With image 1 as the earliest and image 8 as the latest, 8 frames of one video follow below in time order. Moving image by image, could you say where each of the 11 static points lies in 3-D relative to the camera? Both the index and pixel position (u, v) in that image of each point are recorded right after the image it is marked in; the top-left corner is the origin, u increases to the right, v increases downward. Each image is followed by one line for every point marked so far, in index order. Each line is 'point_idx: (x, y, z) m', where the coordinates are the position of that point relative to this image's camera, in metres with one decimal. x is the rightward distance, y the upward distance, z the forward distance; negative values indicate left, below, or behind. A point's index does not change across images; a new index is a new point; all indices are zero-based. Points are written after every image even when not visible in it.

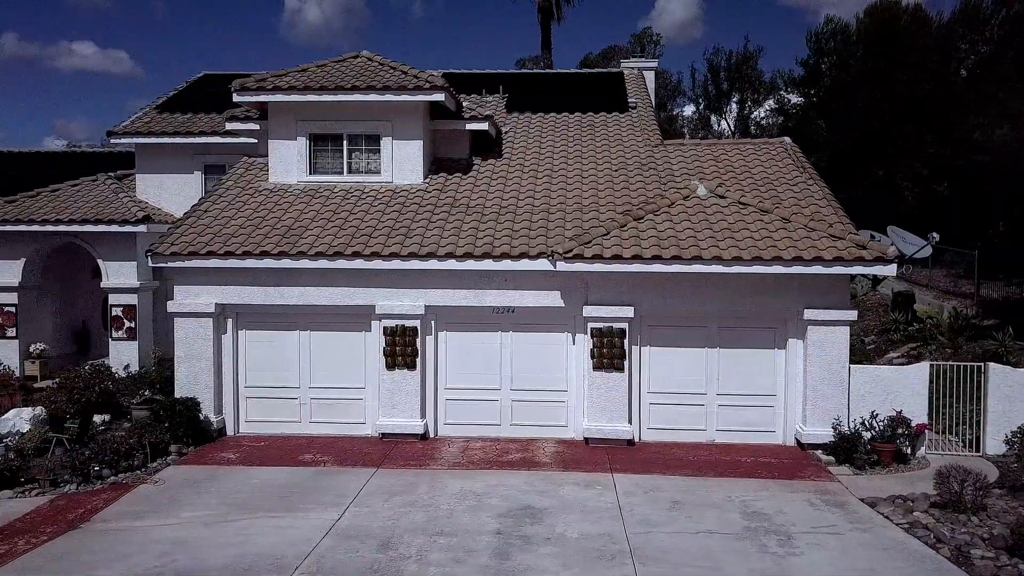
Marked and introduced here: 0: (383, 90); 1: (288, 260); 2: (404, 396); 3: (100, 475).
0: (-2.3, +3.5, +14.6) m
1: (-3.5, +0.4, +12.7) m
2: (-1.7, -1.7, +13.0) m
3: (-5.5, -2.5, +11.0) m
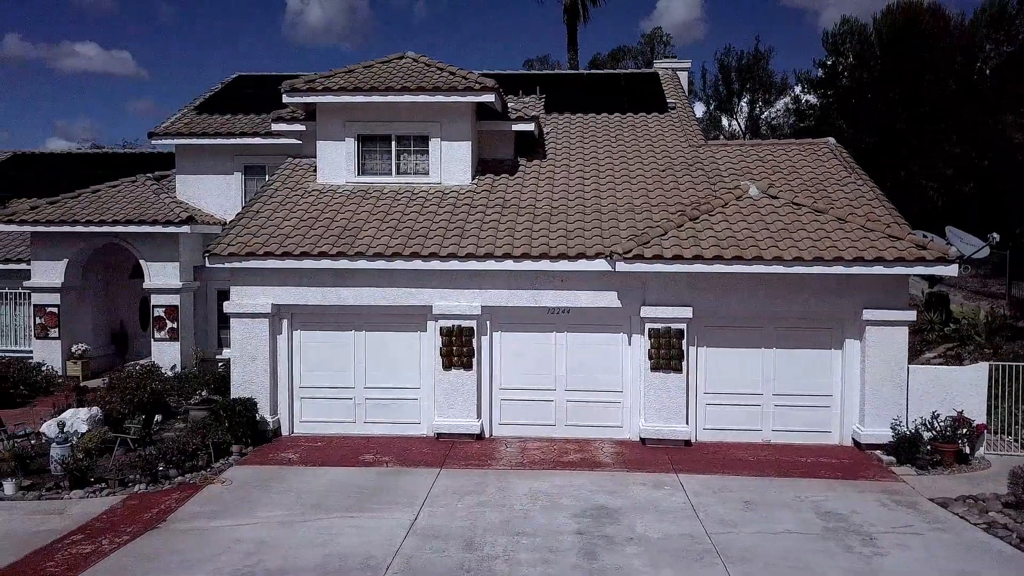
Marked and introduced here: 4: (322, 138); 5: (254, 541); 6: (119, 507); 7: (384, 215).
0: (-1.4, +3.5, +14.6) m
1: (-2.6, +0.4, +12.8) m
2: (-0.8, -1.7, +13.0) m
3: (-4.6, -2.5, +11.1) m
4: (-3.5, +2.8, +15.4) m
5: (-2.7, -2.7, +8.7) m
6: (-4.8, -2.7, +10.0) m
7: (-2.2, +1.3, +14.2) m
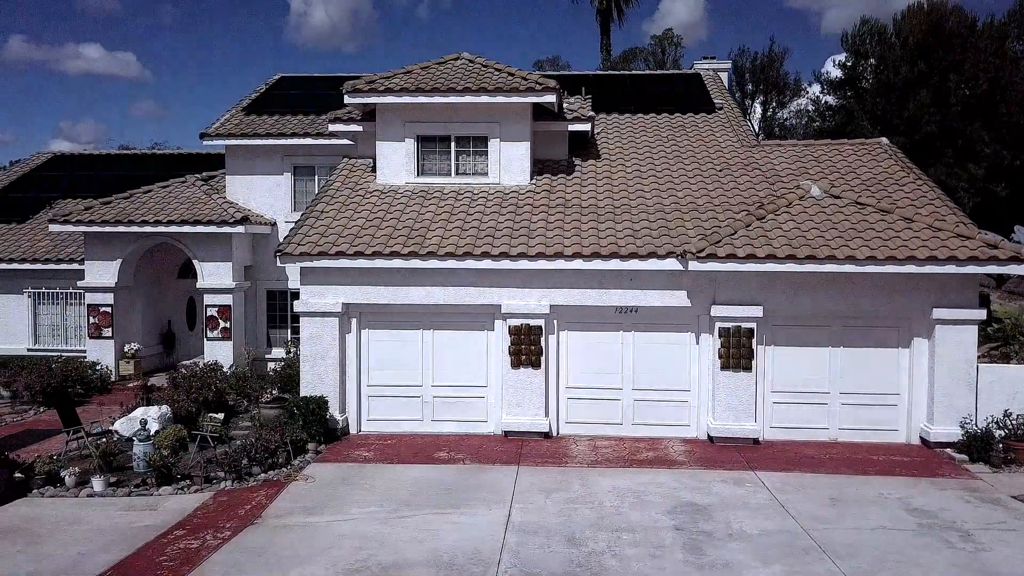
0: (-0.3, +3.5, +14.7) m
1: (-1.5, +0.4, +12.9) m
2: (+0.3, -1.7, +13.1) m
3: (-3.5, -2.5, +11.2) m
4: (-2.4, +2.8, +15.5) m
5: (-1.7, -2.7, +8.8) m
6: (-3.7, -2.6, +10.1) m
7: (-1.1, +1.3, +14.3) m
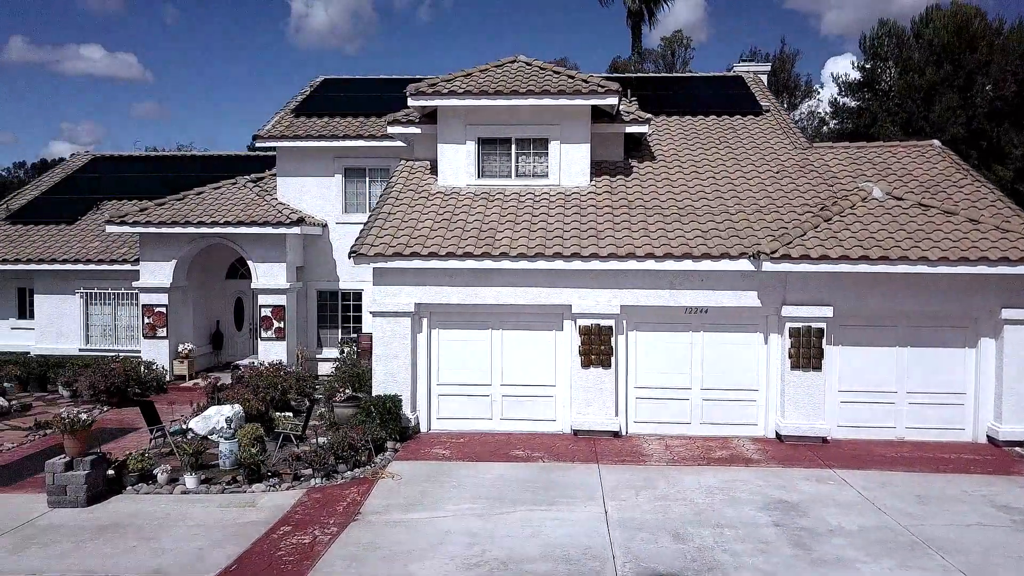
0: (+0.8, +3.5, +14.9) m
1: (-0.4, +0.4, +13.0) m
2: (+1.4, -1.7, +13.3) m
3: (-2.4, -2.5, +11.3) m
4: (-1.3, +2.8, +15.6) m
5: (-0.5, -2.7, +9.0) m
6: (-2.5, -2.6, +10.2) m
7: (0.0, +1.3, +14.4) m
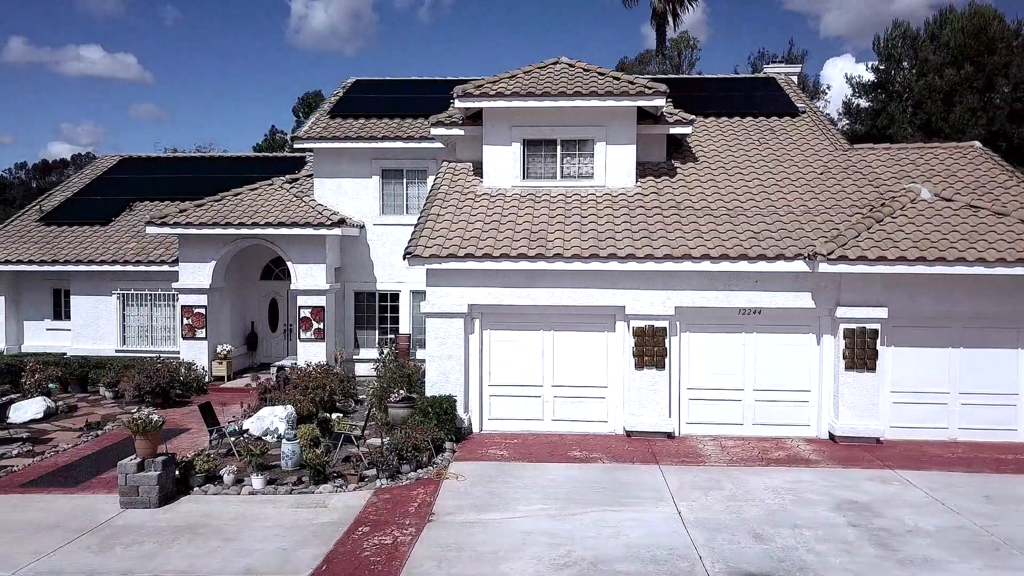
0: (+1.7, +3.5, +14.9) m
1: (+0.5, +0.4, +13.1) m
2: (+2.3, -1.7, +13.3) m
3: (-1.5, -2.5, +11.3) m
4: (-0.4, +2.8, +15.7) m
5: (+0.3, -2.7, +9.0) m
6: (-1.7, -2.7, +10.3) m
7: (+0.9, +1.3, +14.5) m
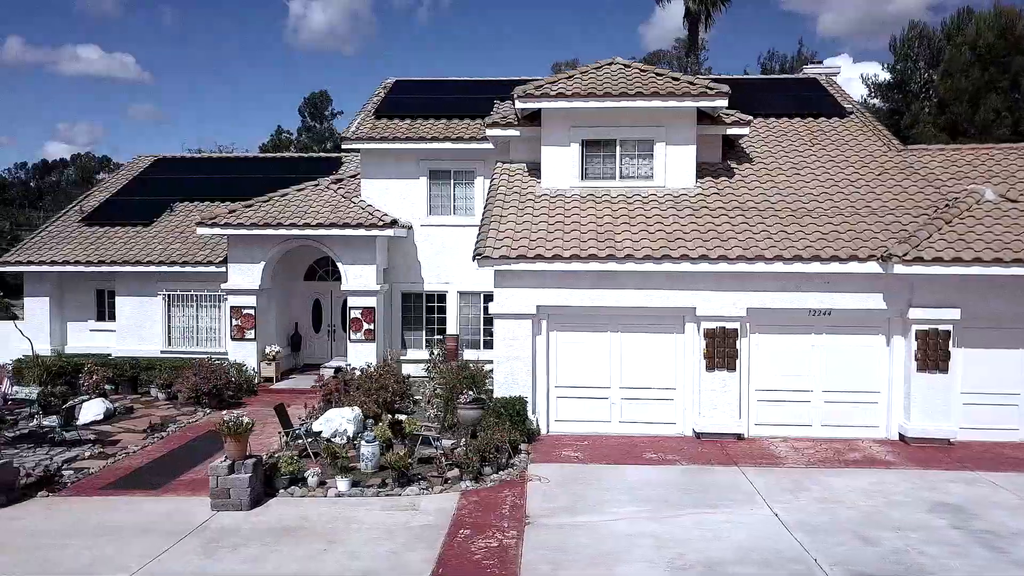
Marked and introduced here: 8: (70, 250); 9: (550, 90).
0: (+2.8, +3.5, +14.9) m
1: (+1.6, +0.4, +13.0) m
2: (+3.4, -1.7, +13.3) m
3: (-0.4, -2.5, +11.3) m
4: (+0.7, +2.7, +15.6) m
5: (+1.5, -2.7, +9.0) m
6: (-0.5, -2.7, +10.2) m
7: (+2.0, +1.3, +14.4) m
8: (-10.6, +0.9, +19.7) m
9: (+0.7, +3.6, +15.1) m
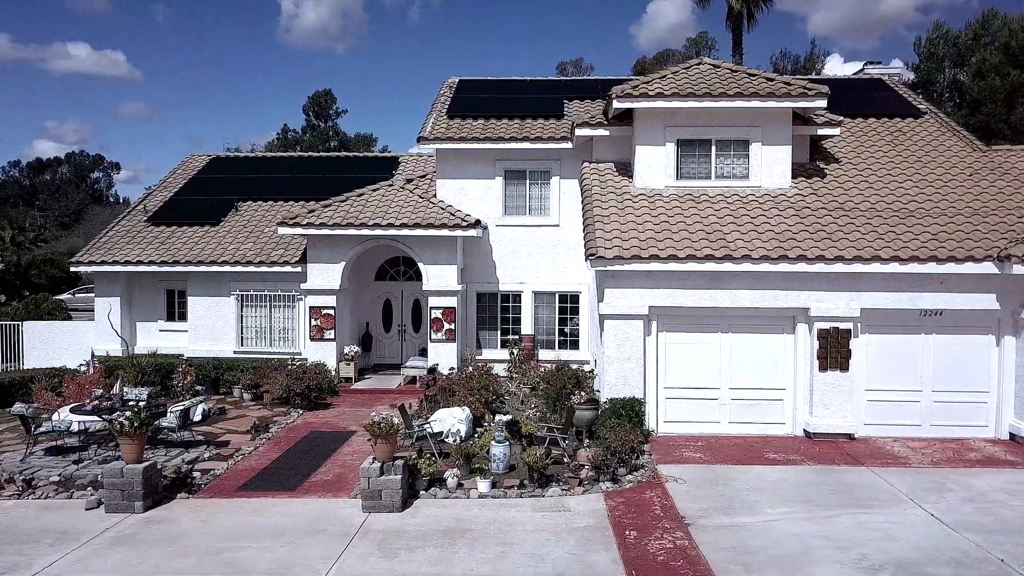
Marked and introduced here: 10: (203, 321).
0: (+4.6, +3.5, +14.9) m
1: (+3.4, +0.4, +13.0) m
2: (+5.2, -1.7, +13.3) m
3: (+1.4, -2.5, +11.3) m
4: (+2.5, +2.7, +15.6) m
5: (+3.3, -2.7, +9.0) m
6: (+1.3, -2.7, +10.2) m
7: (+3.8, +1.2, +14.4) m
8: (-8.8, +0.9, +19.6) m
9: (+2.5, +3.6, +15.1) m
10: (-7.4, -0.8, +19.7) m
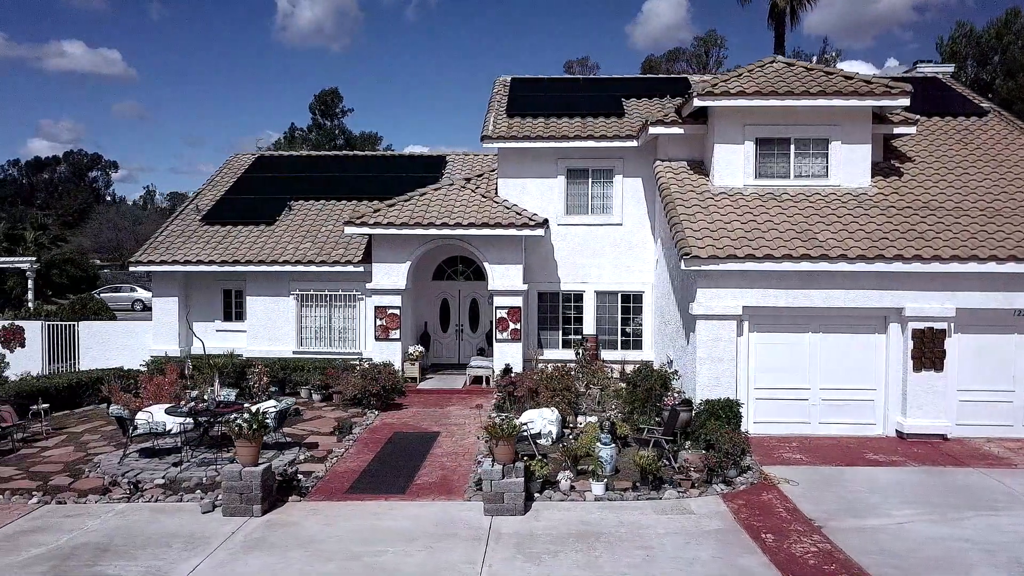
0: (+6.1, +3.5, +14.8) m
1: (+4.9, +0.4, +13.0) m
2: (+6.7, -1.7, +13.2) m
3: (+2.9, -2.5, +11.2) m
4: (+3.9, +2.8, +15.5) m
5: (+4.8, -2.7, +8.9) m
6: (+2.8, -2.7, +10.1) m
7: (+5.3, +1.3, +14.3) m
8: (-7.4, +0.9, +19.5) m
9: (+4.0, +3.6, +15.0) m
10: (-5.9, -0.8, +19.5) m
